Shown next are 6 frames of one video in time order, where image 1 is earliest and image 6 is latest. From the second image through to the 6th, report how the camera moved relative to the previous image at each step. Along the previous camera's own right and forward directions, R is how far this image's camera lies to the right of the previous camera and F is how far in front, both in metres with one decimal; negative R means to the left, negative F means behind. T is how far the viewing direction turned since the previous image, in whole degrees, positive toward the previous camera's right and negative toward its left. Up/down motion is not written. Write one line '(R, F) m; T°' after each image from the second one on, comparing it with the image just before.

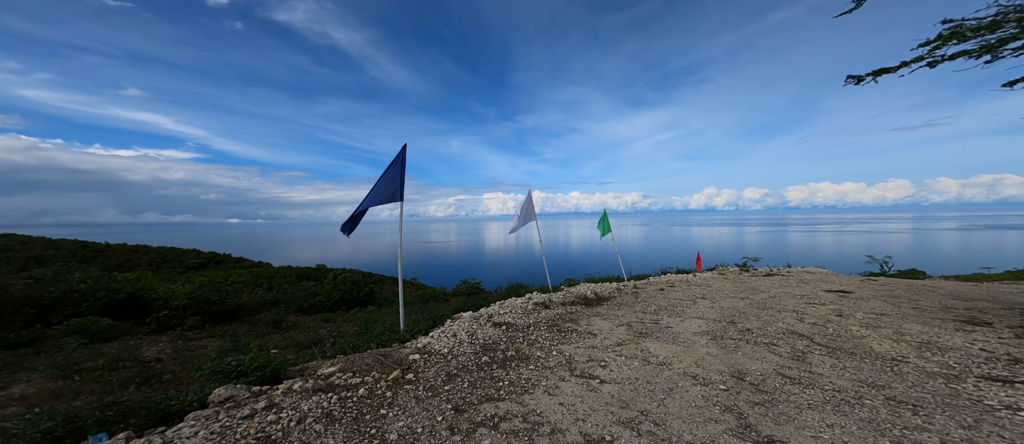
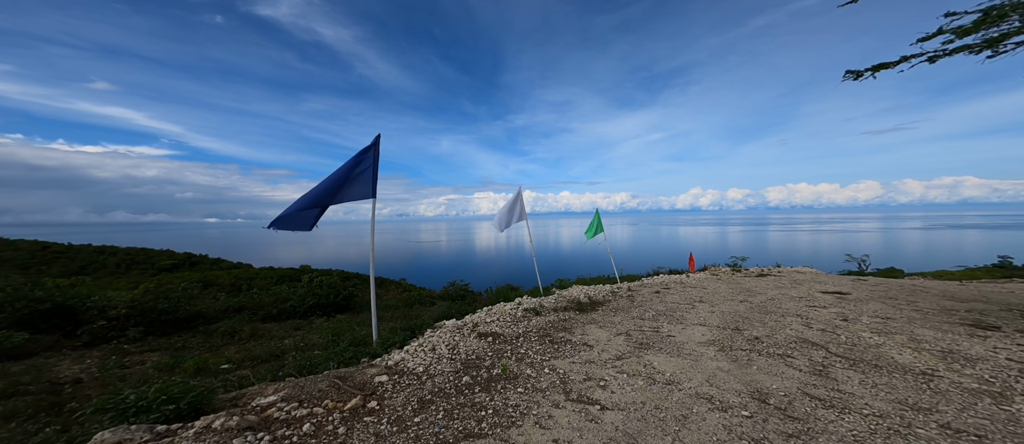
(+0.1, +0.7) m; +2°
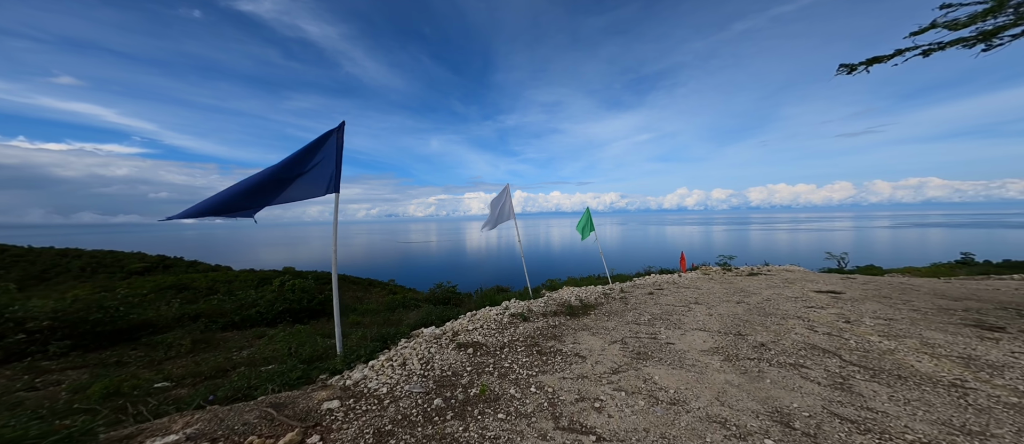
(+0.1, +0.6) m; +2°
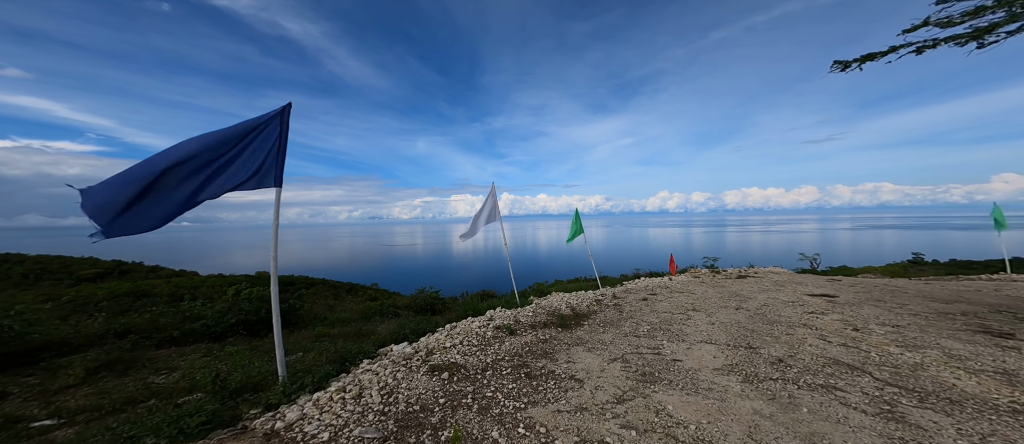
(0.0, +0.8) m; +3°
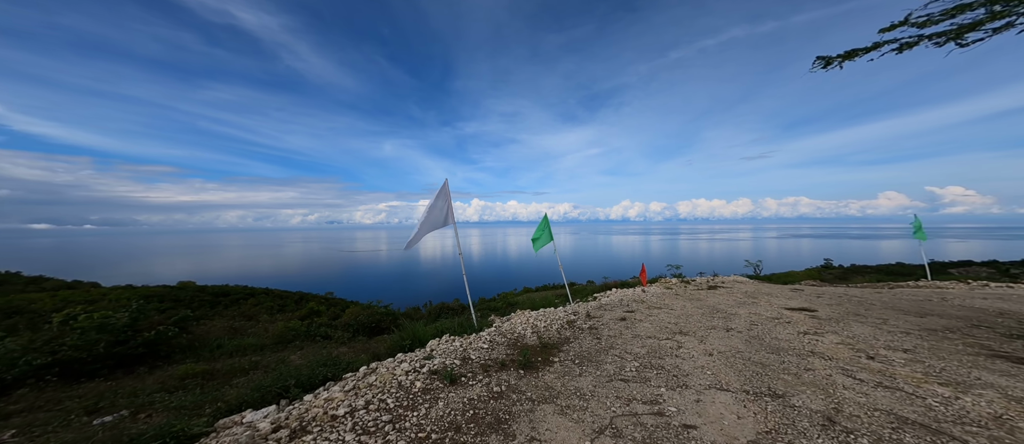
(+0.3, +1.7) m; +6°
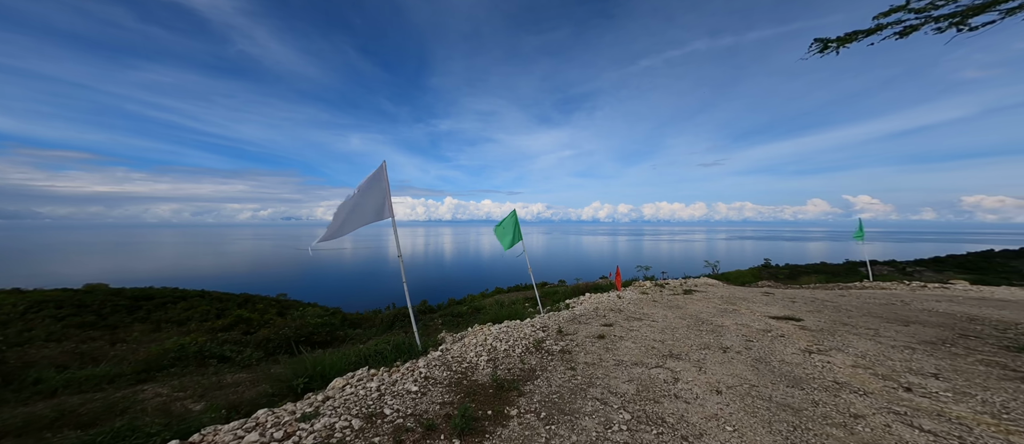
(+0.4, +1.7) m; +5°
